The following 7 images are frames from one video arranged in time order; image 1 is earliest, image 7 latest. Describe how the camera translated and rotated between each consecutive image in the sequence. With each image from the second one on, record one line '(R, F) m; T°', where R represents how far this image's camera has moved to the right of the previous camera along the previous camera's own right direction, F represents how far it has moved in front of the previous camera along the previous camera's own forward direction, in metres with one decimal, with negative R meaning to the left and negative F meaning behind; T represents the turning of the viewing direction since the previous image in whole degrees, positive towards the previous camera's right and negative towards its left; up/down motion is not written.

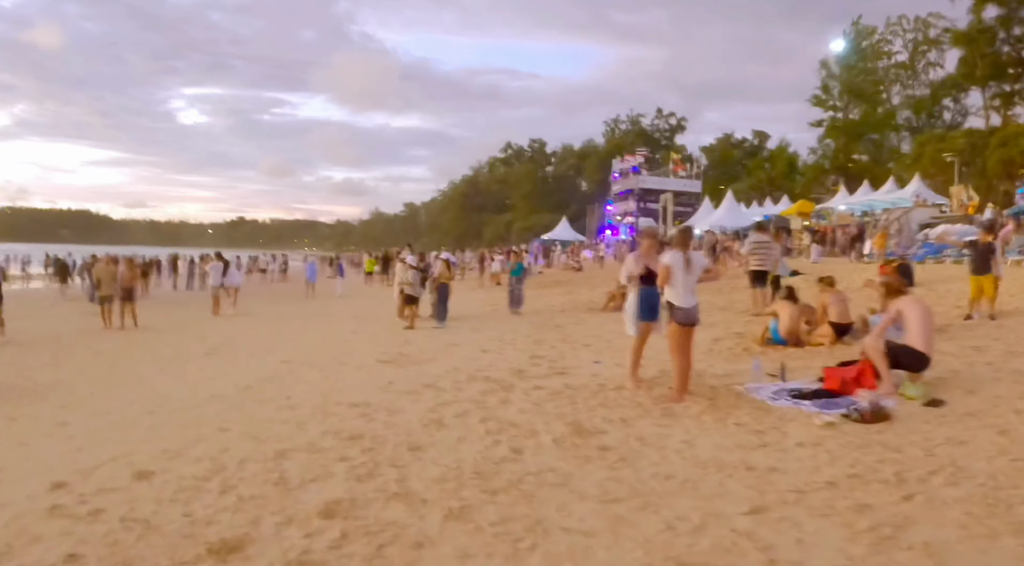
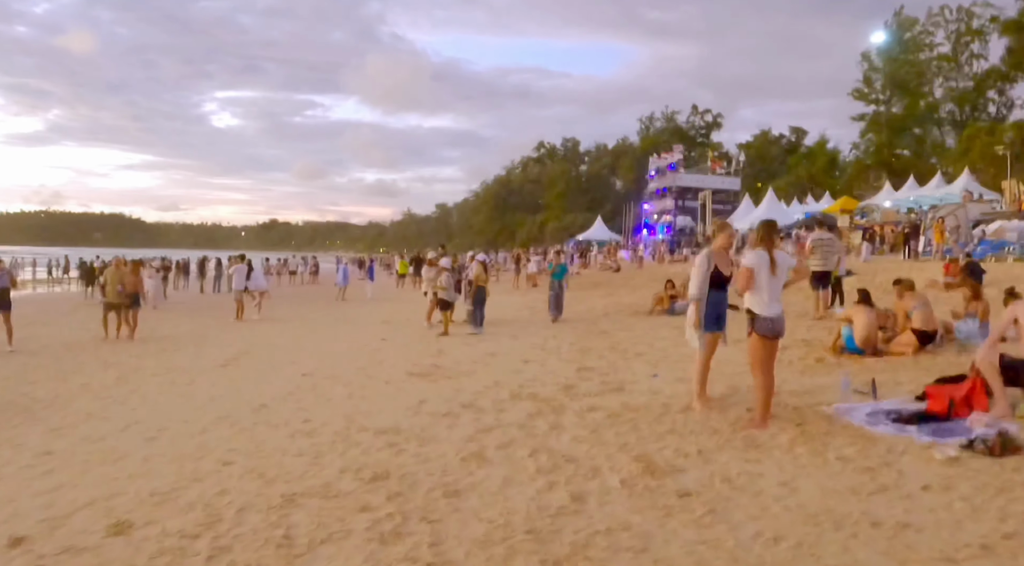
(-0.2, +1.1) m; -2°
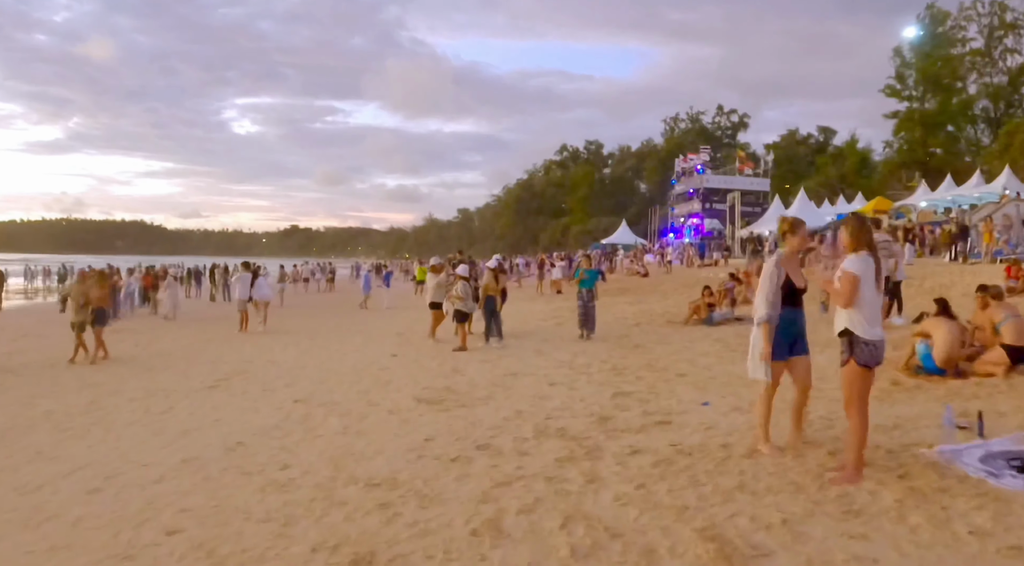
(0.0, +1.4) m; -2°
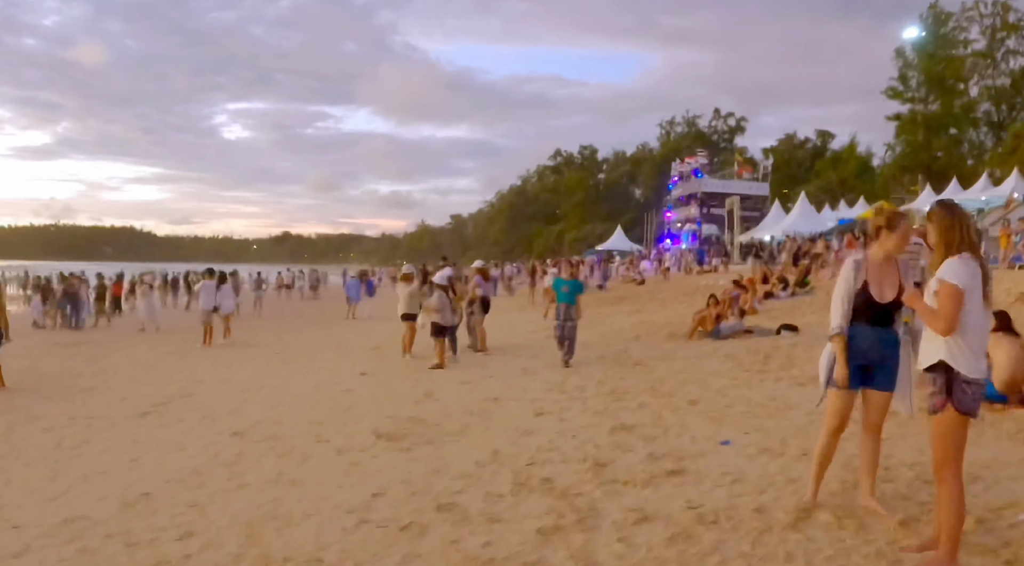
(+0.2, +1.5) m; 0°
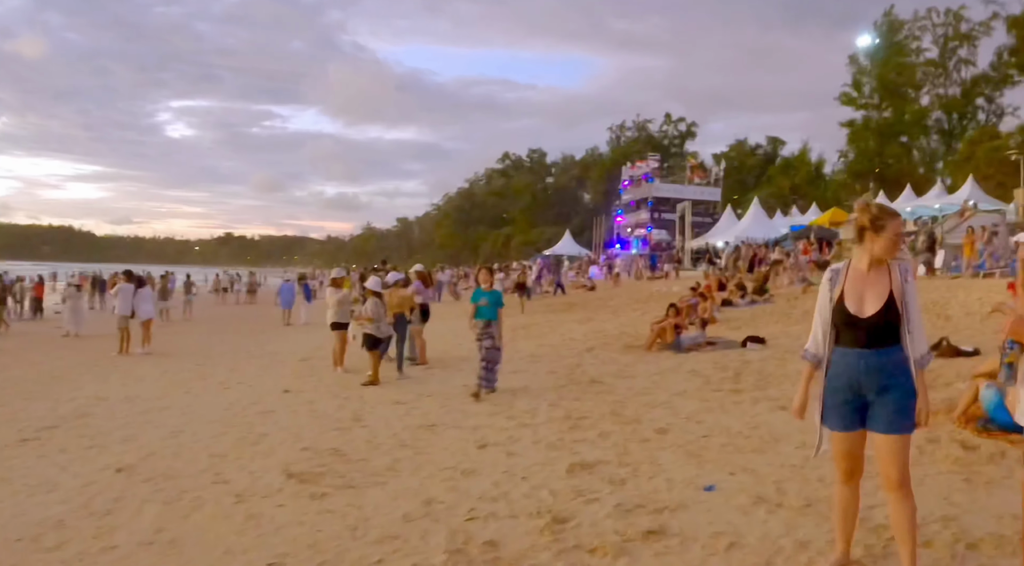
(+0.1, +1.2) m; +4°
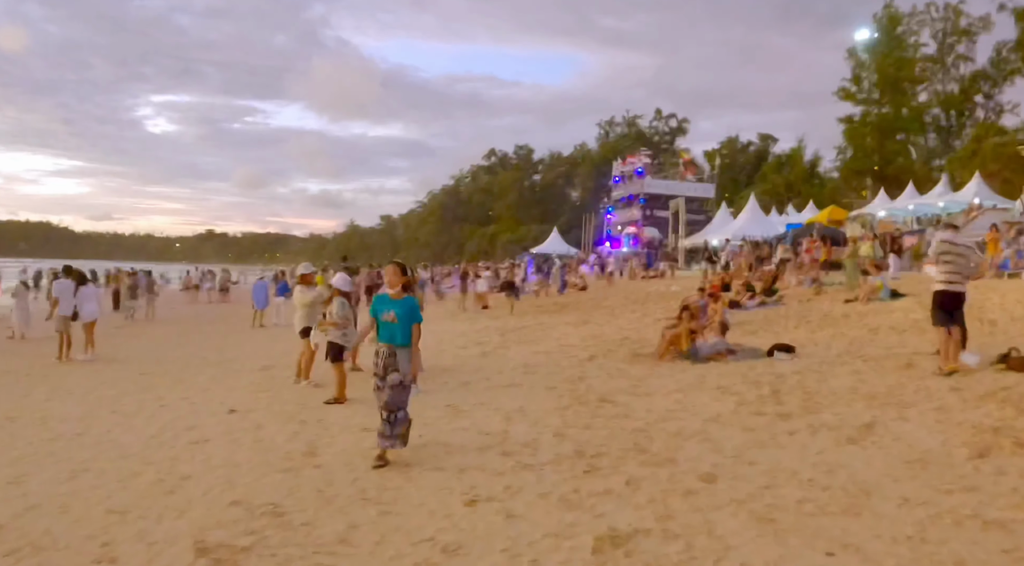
(-0.1, +1.7) m; +1°
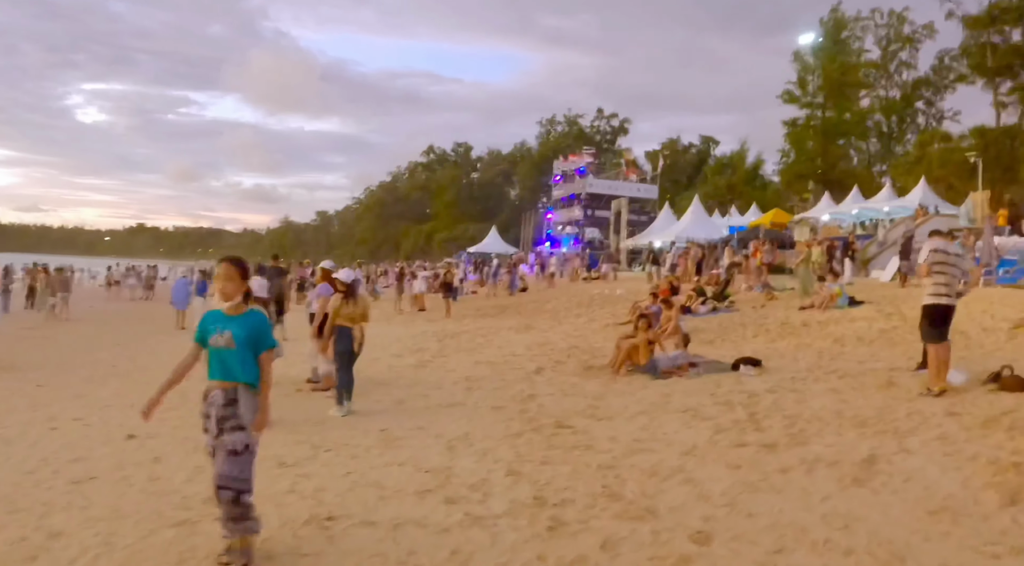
(-0.1, +1.0) m; +4°
